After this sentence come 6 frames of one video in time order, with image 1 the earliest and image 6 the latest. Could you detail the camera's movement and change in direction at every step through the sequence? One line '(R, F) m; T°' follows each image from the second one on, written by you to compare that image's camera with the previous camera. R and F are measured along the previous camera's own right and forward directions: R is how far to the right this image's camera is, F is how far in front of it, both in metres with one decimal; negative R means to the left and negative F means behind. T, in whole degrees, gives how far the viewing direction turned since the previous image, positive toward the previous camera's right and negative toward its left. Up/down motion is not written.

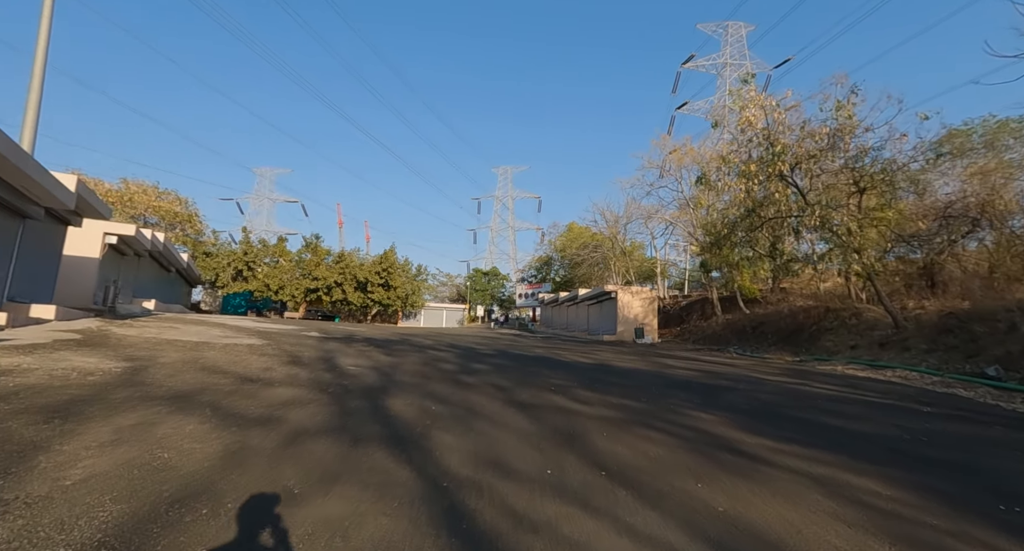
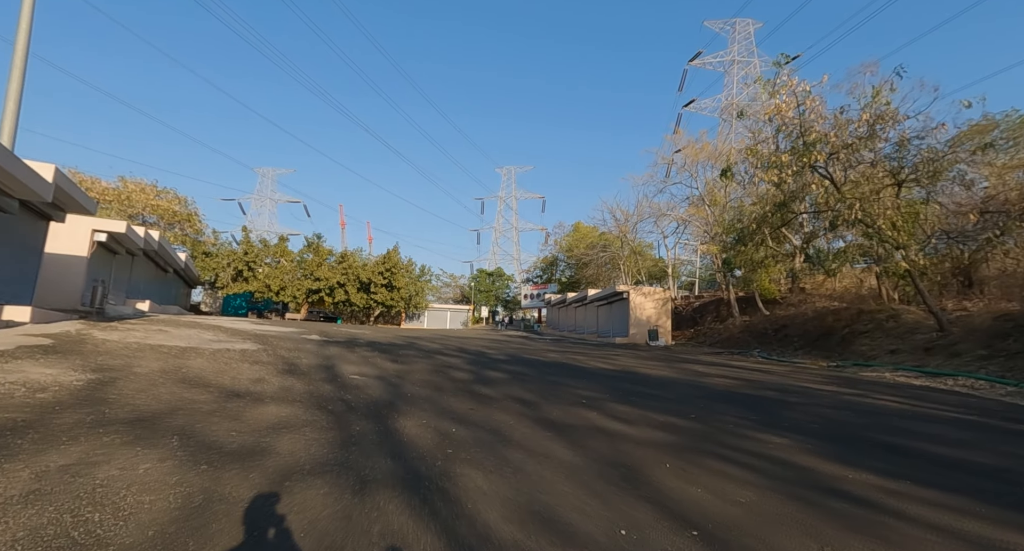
(-0.4, +1.0) m; 0°
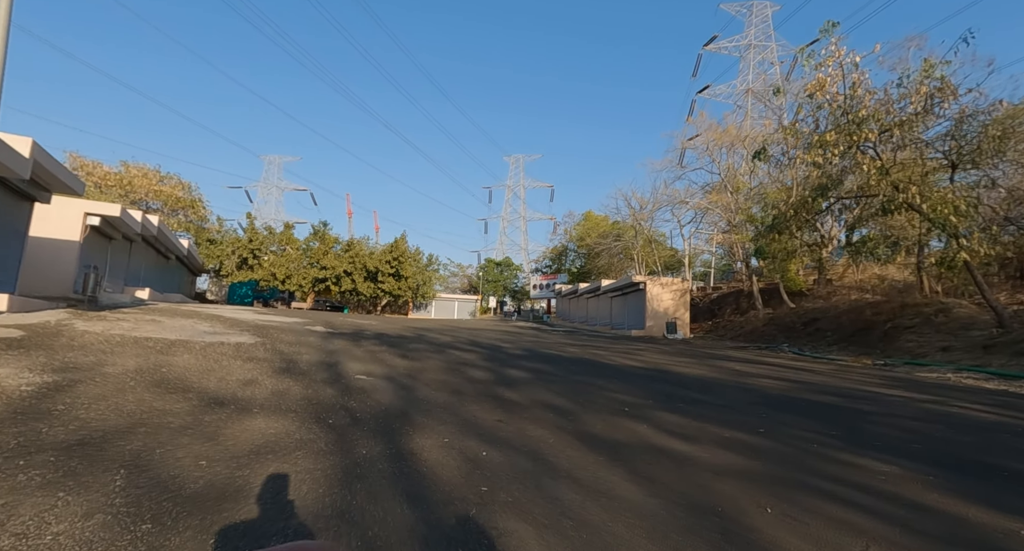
(-0.4, +1.1) m; -1°
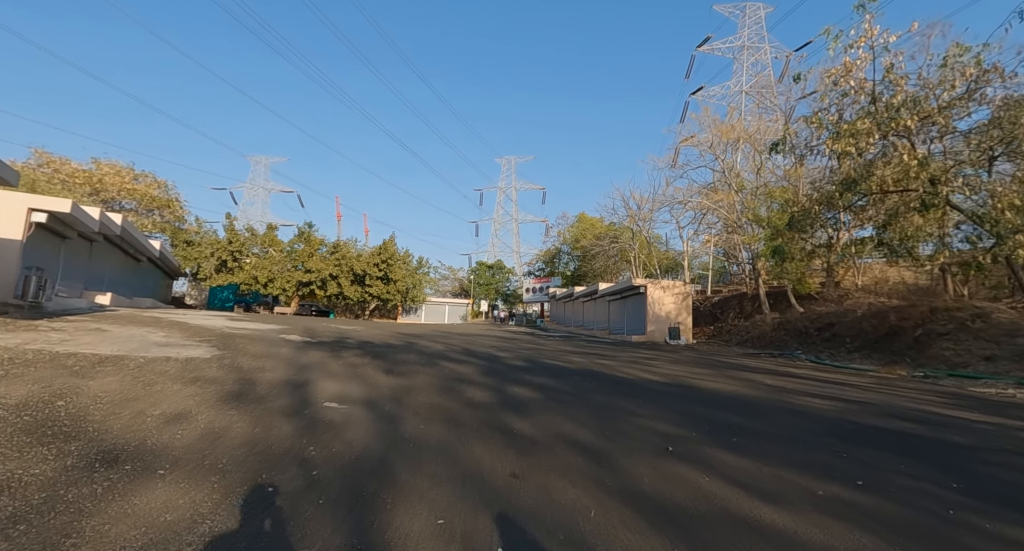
(-0.2, +1.4) m; +1°
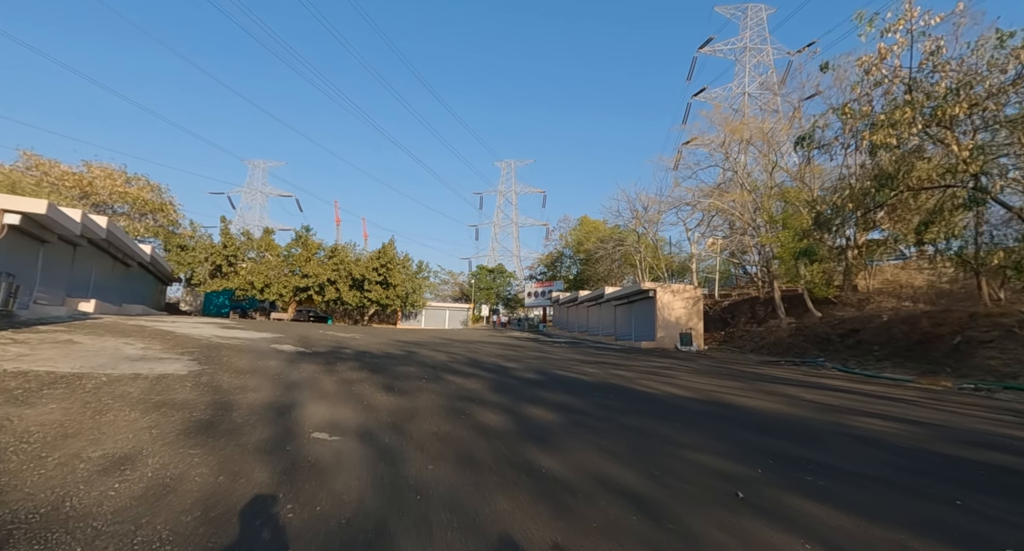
(-0.3, +1.0) m; 0°
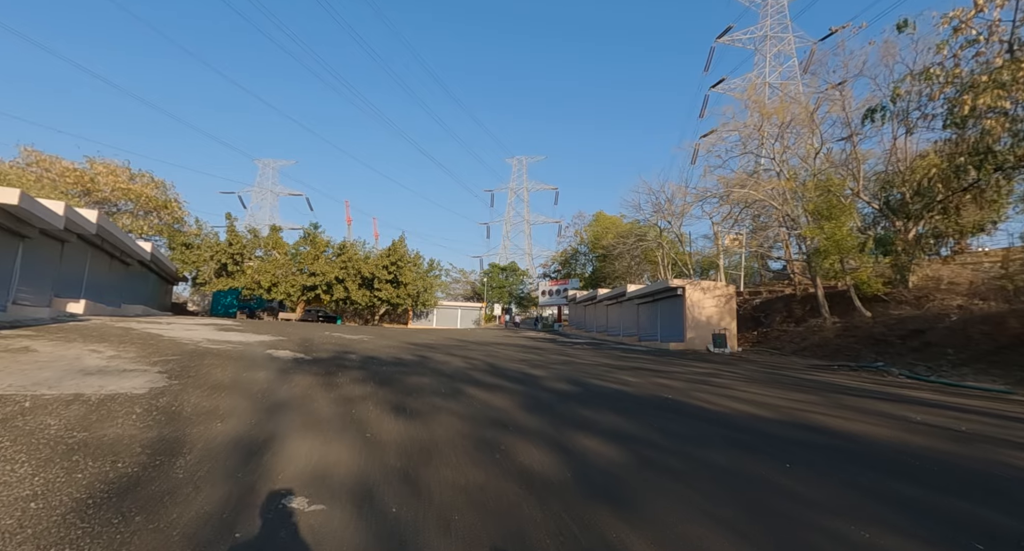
(-0.4, +1.6) m; -1°
